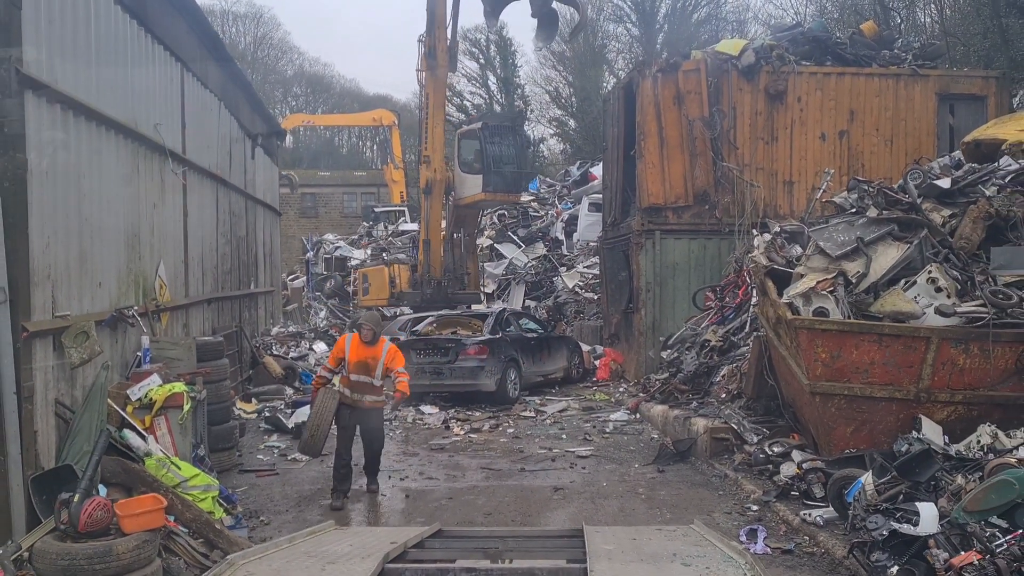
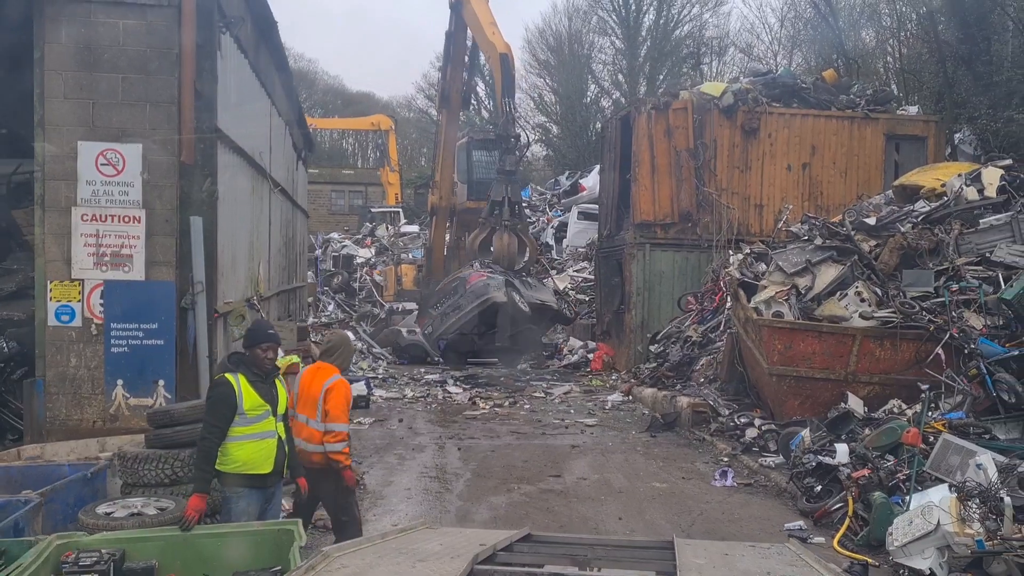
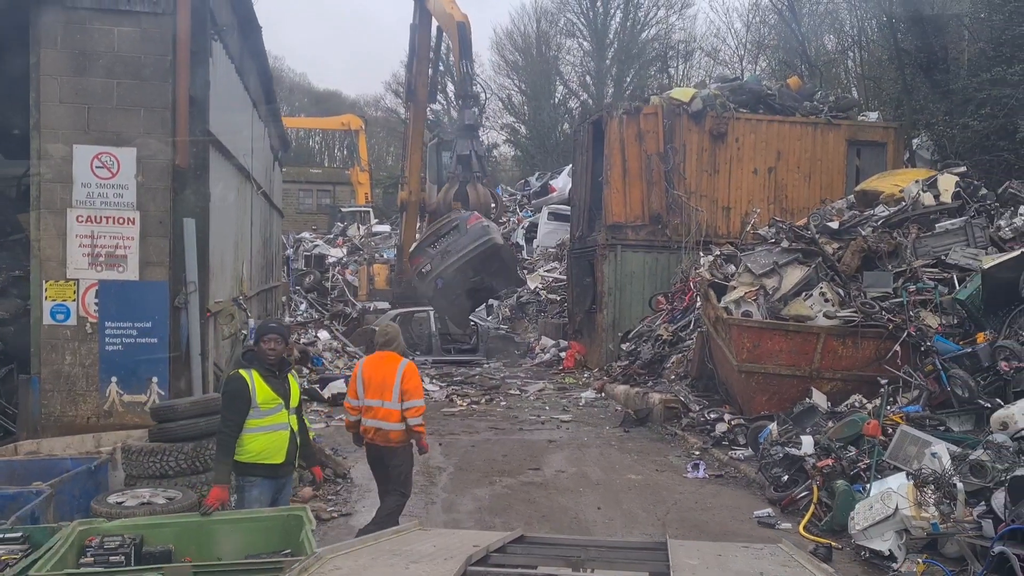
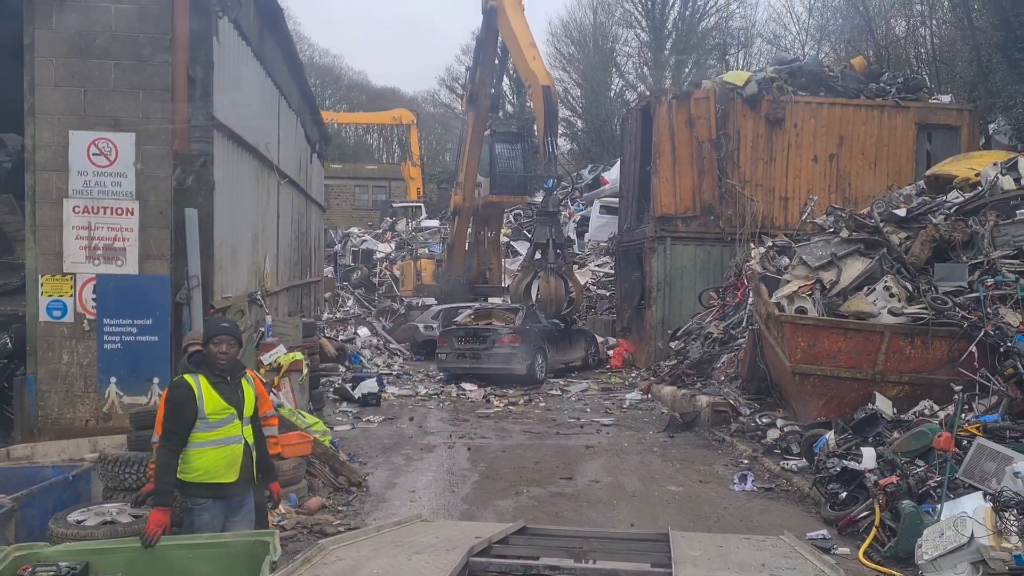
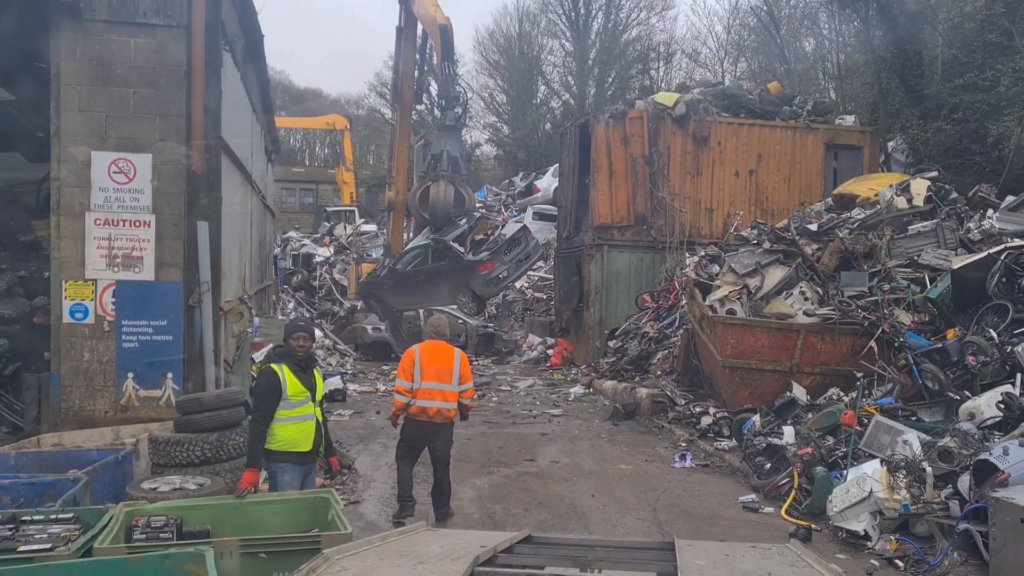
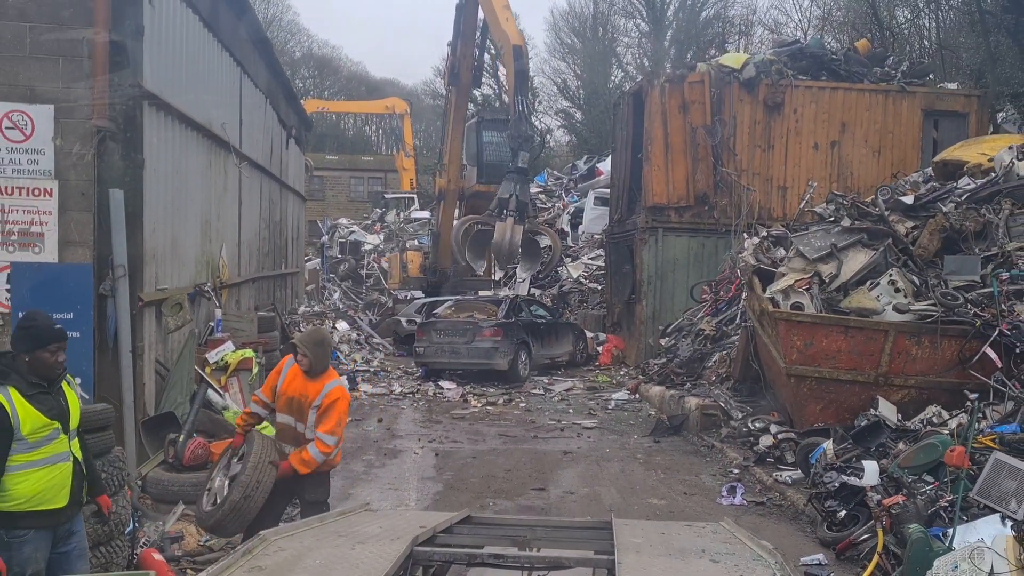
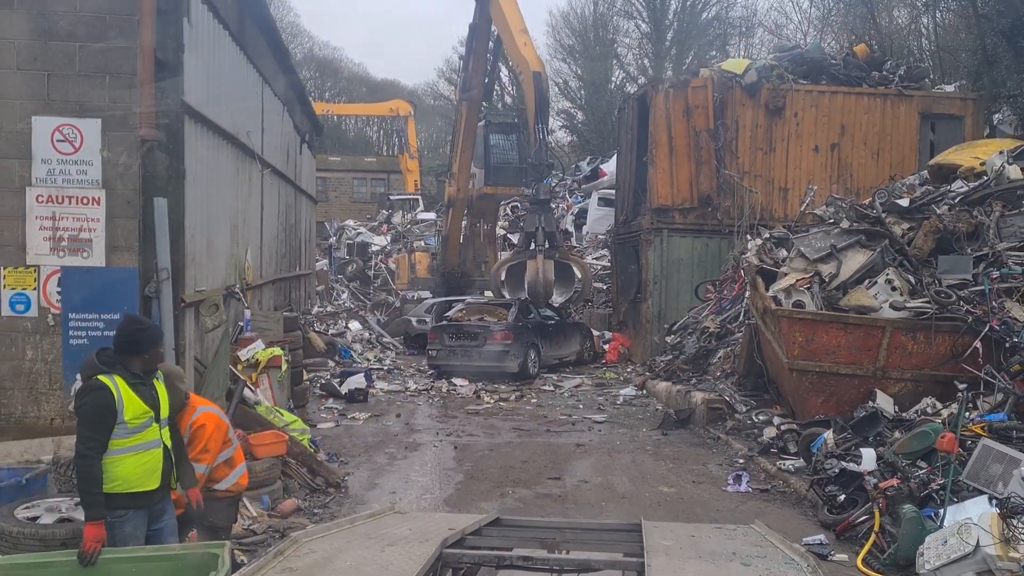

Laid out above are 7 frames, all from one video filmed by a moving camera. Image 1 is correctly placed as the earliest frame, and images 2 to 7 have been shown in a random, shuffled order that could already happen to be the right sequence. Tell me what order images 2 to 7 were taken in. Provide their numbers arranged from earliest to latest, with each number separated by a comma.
6, 7, 4, 2, 3, 5
